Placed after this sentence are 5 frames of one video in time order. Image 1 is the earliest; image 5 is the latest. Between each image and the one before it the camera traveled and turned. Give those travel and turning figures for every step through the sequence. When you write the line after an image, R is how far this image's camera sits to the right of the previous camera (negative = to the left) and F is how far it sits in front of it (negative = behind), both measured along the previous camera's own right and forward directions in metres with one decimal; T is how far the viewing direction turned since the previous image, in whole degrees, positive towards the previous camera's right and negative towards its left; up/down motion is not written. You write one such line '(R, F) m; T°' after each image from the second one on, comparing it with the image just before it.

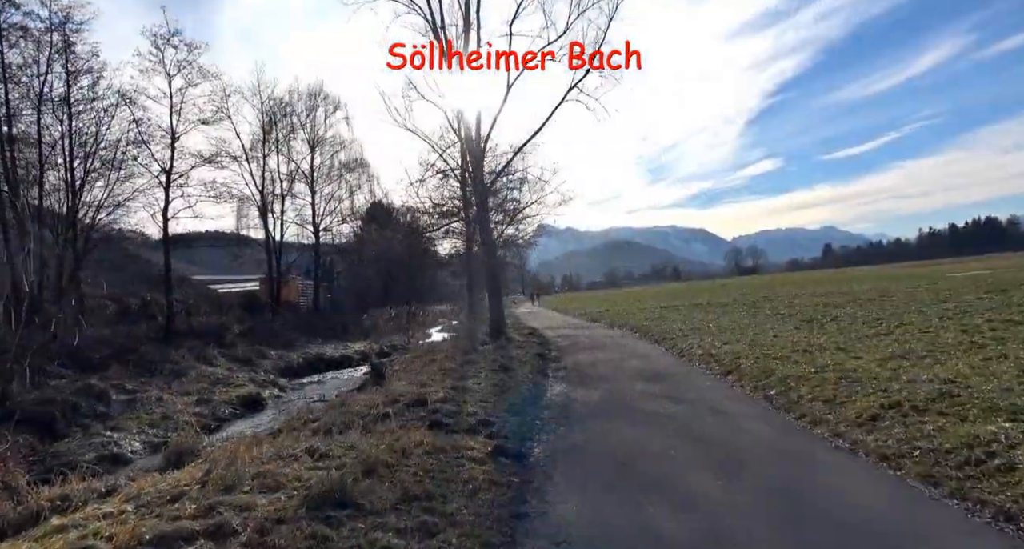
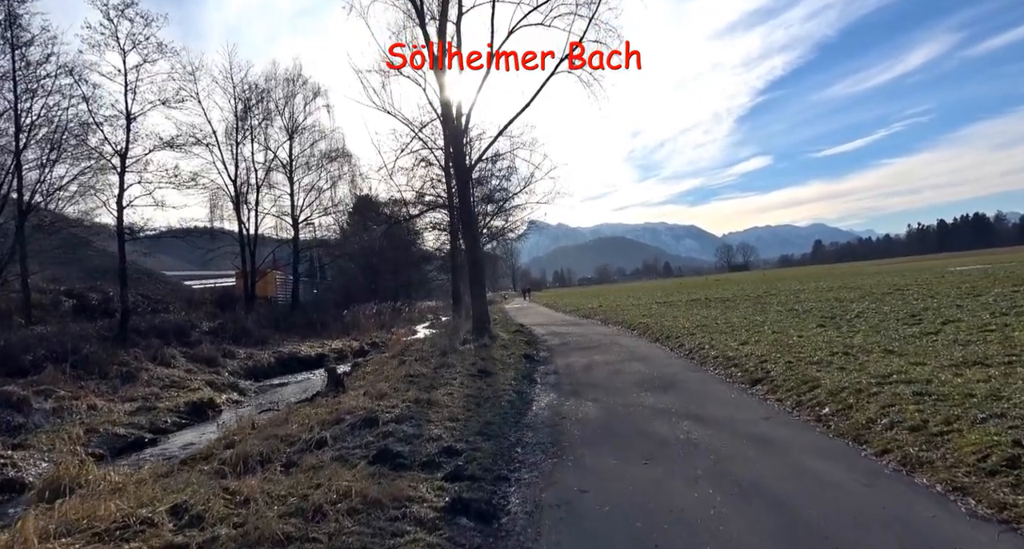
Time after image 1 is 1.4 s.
(+0.2, +2.1) m; +1°
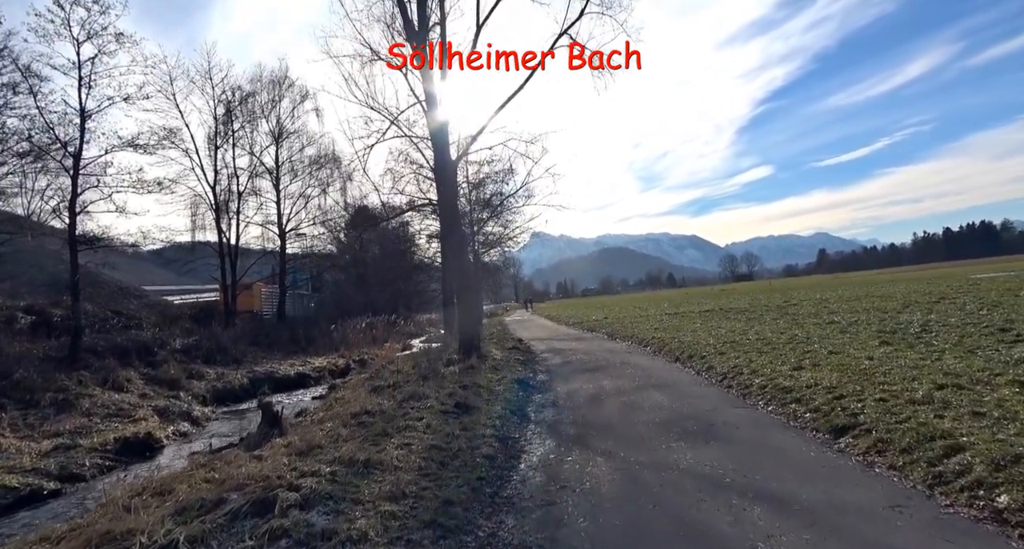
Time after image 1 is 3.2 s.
(+0.3, +2.7) m; 0°
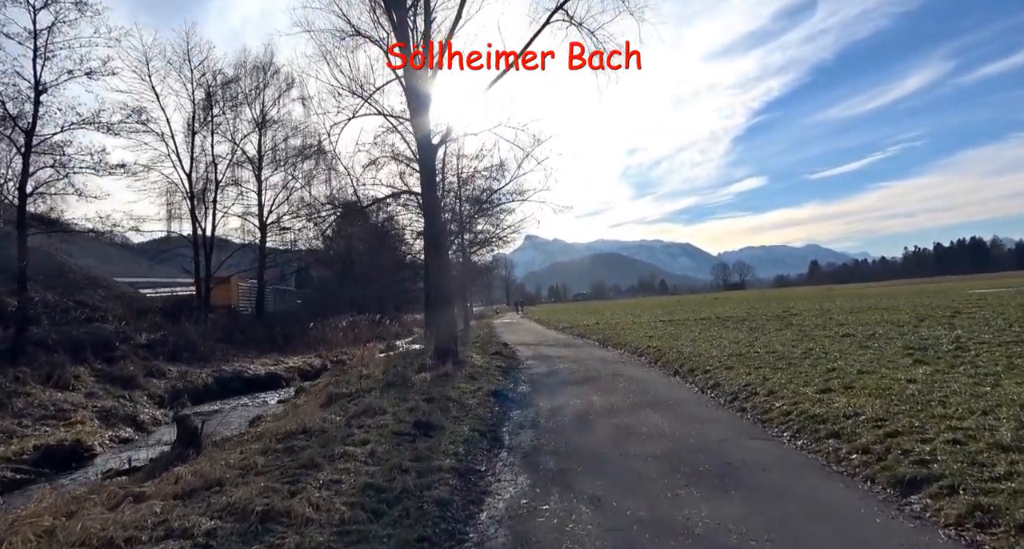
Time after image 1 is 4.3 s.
(+0.2, +1.6) m; +1°
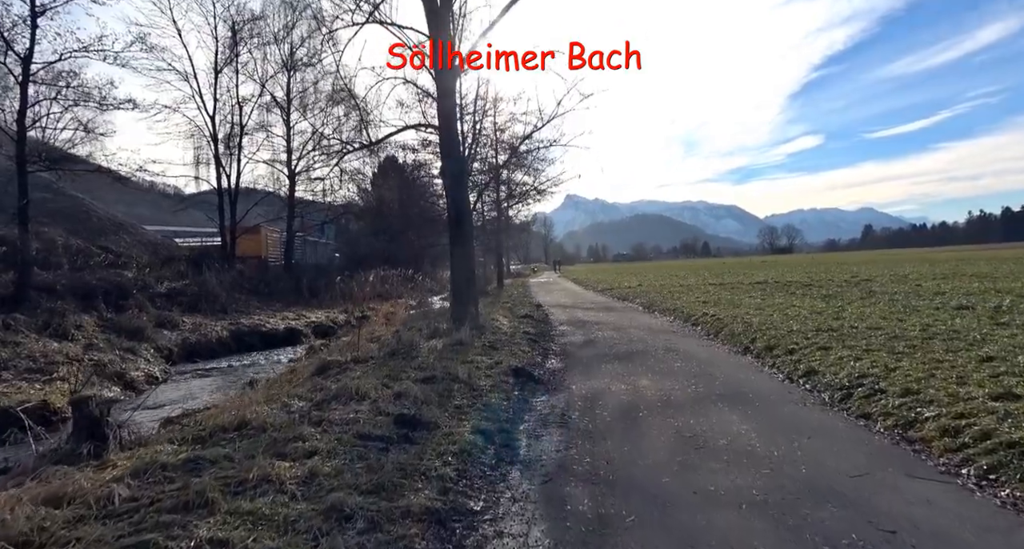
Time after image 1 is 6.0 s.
(+0.1, +2.4) m; -4°
